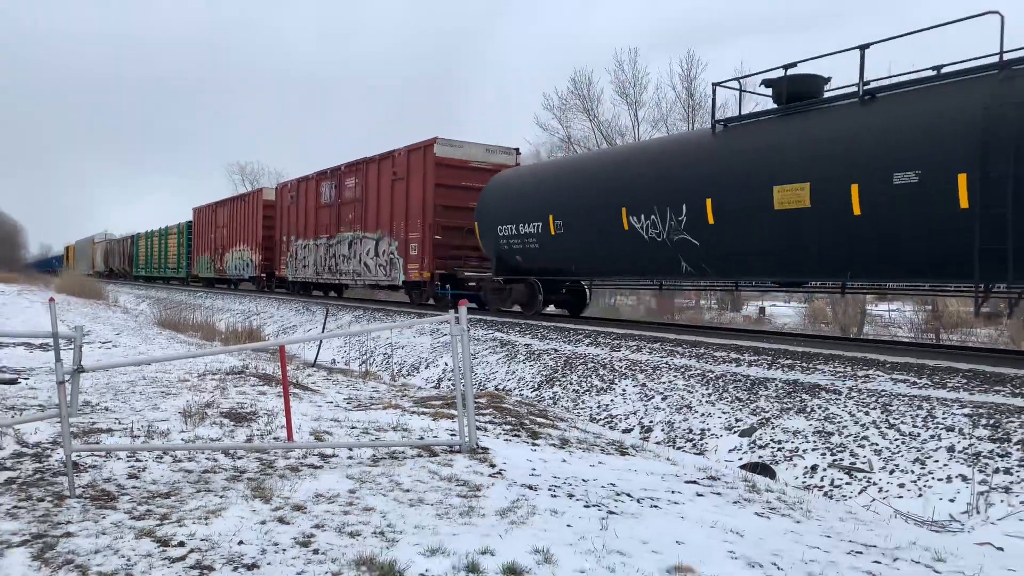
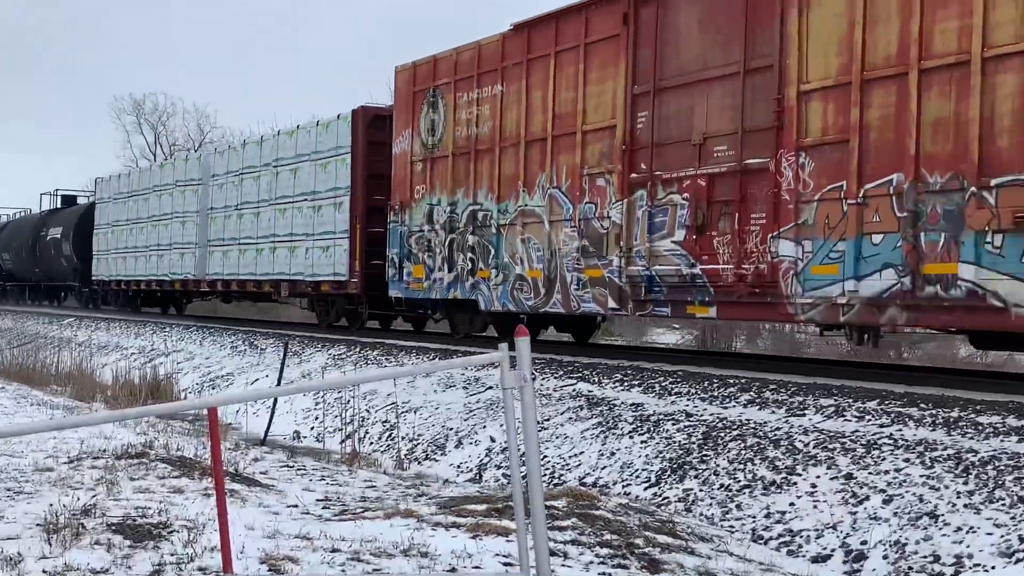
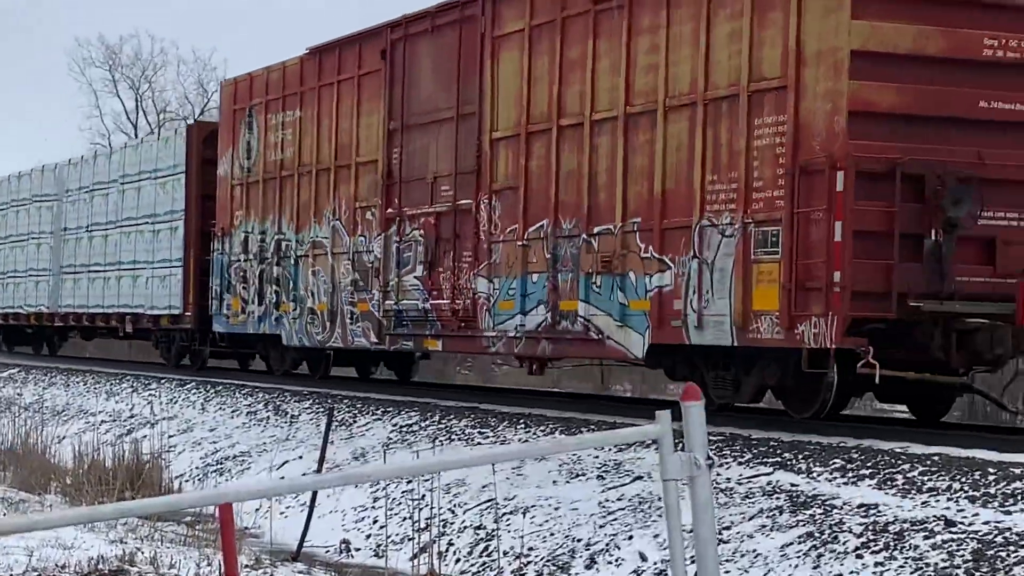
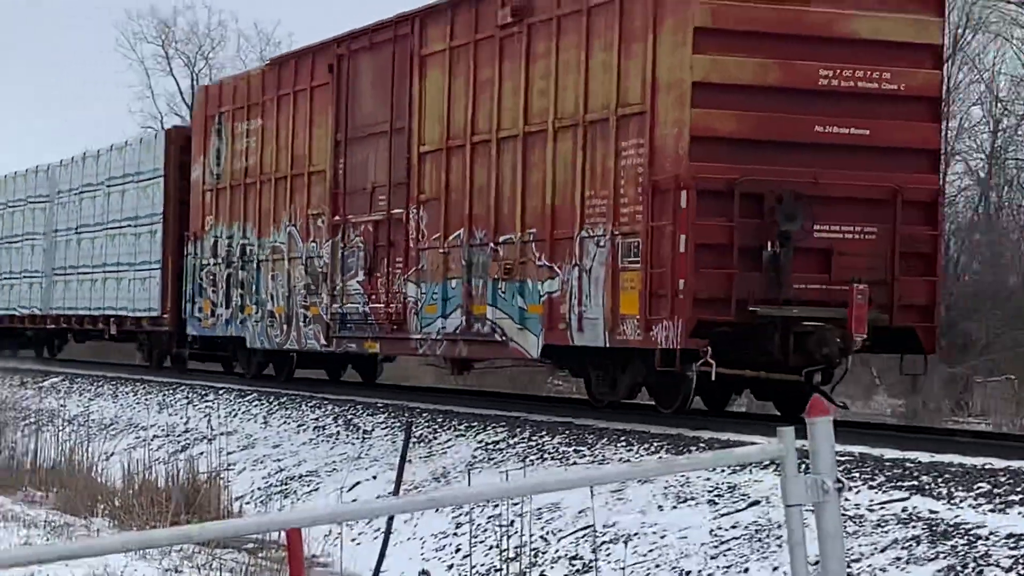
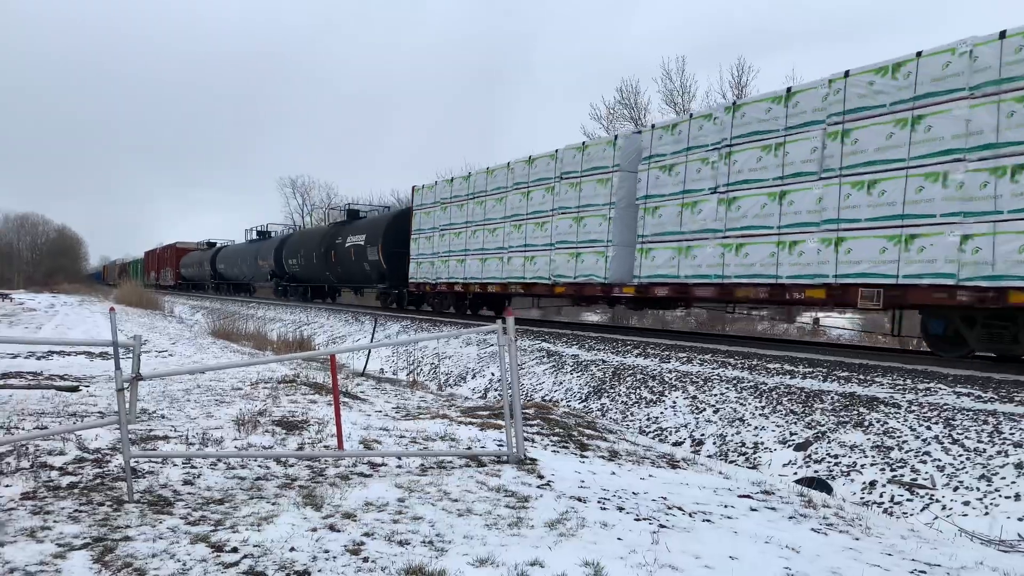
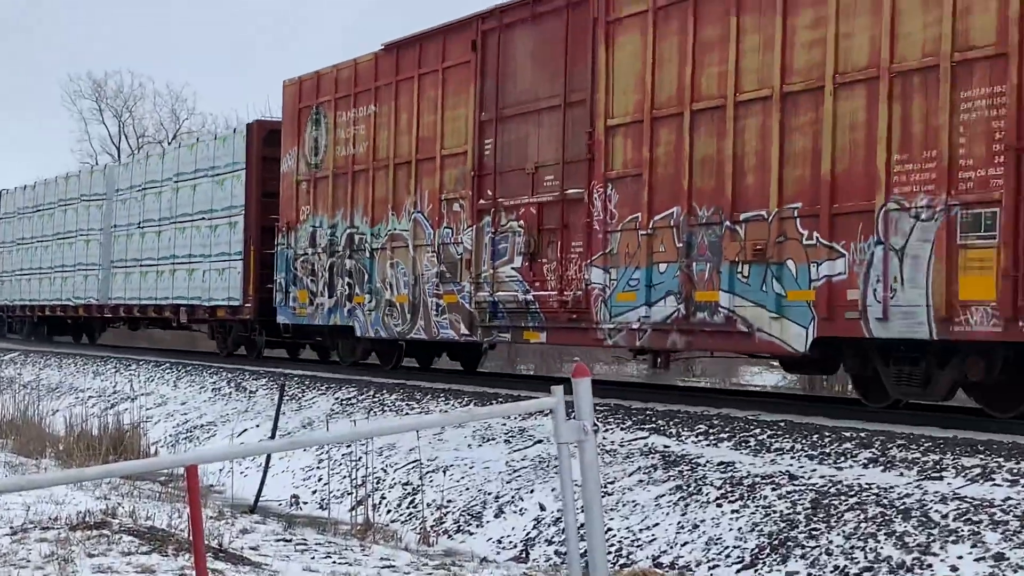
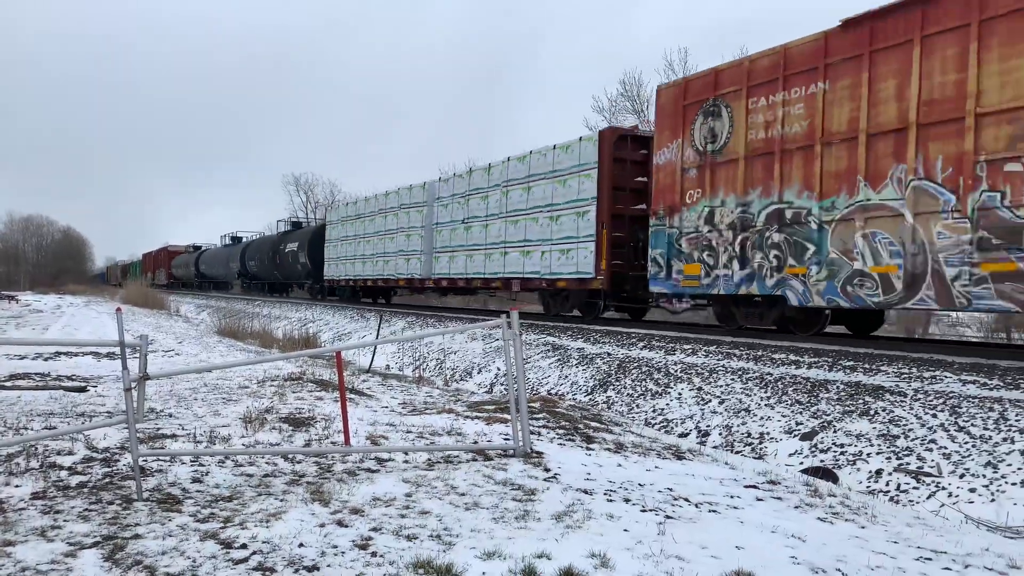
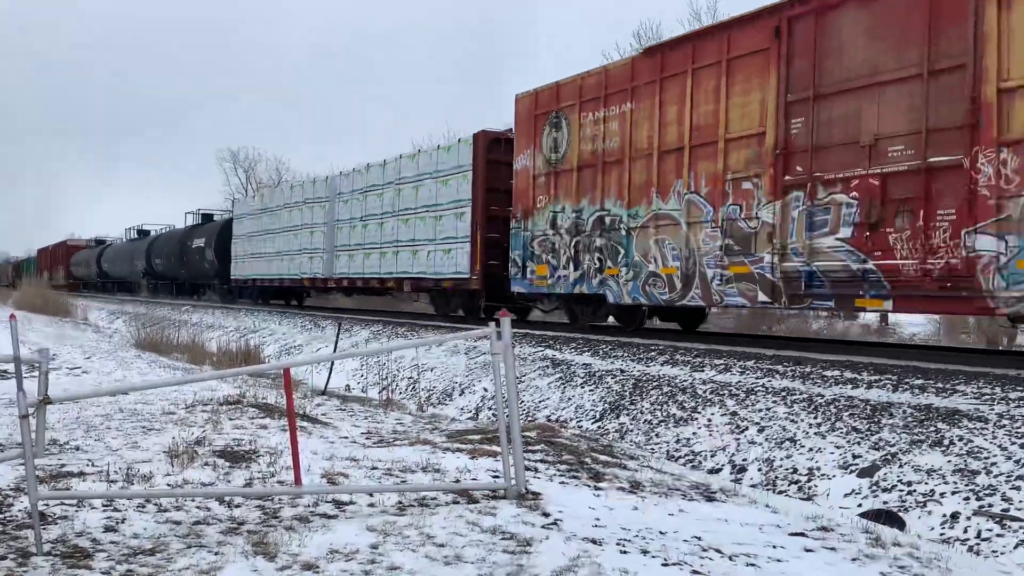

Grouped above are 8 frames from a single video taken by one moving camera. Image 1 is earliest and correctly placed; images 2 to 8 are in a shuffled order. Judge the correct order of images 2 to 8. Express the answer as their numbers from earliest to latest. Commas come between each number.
5, 7, 8, 2, 6, 3, 4
